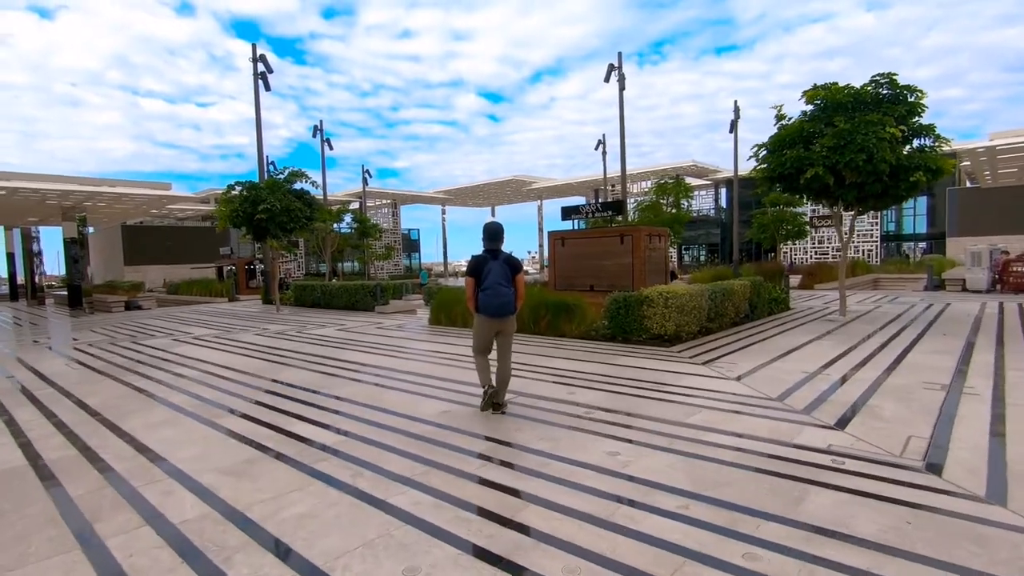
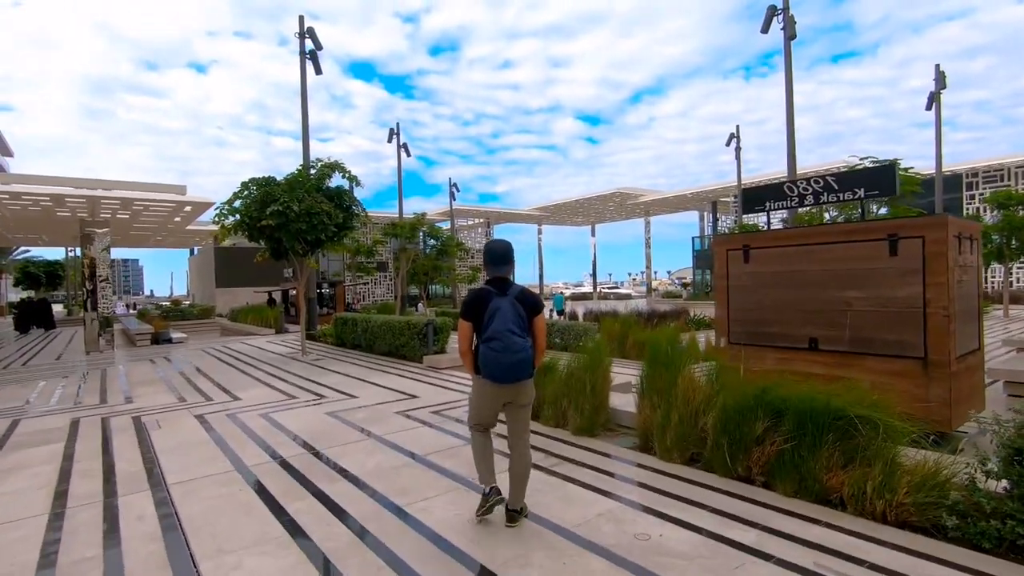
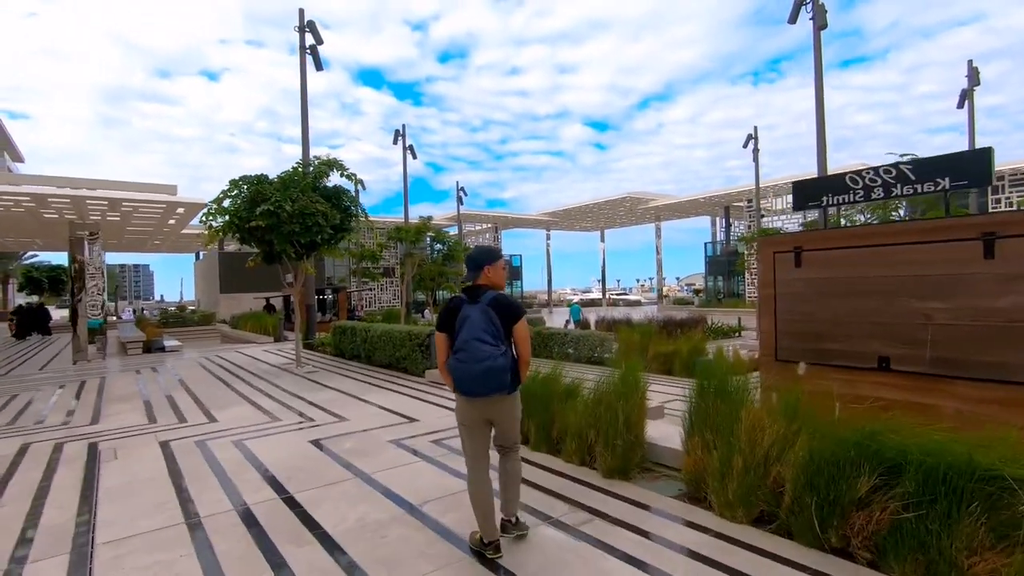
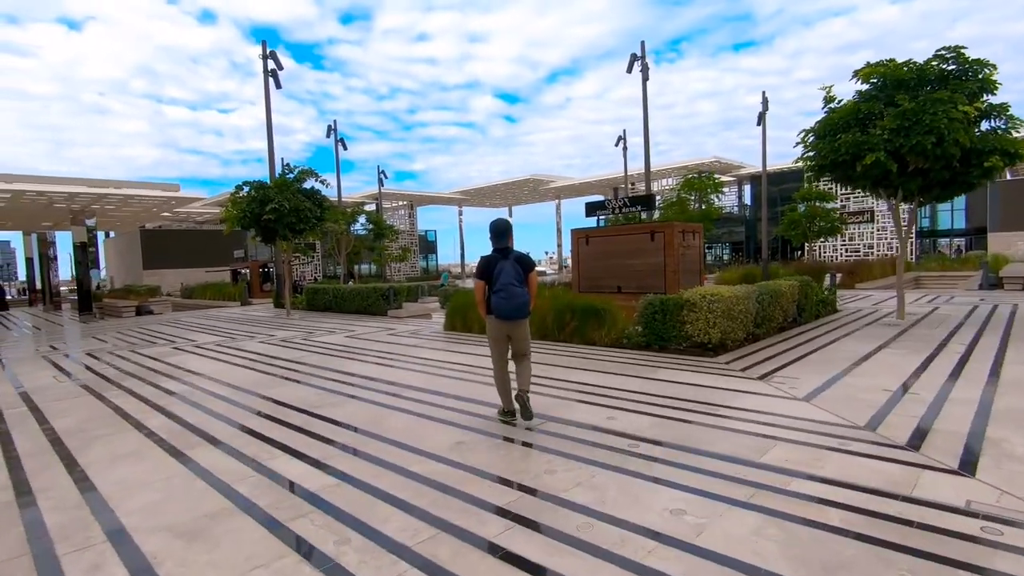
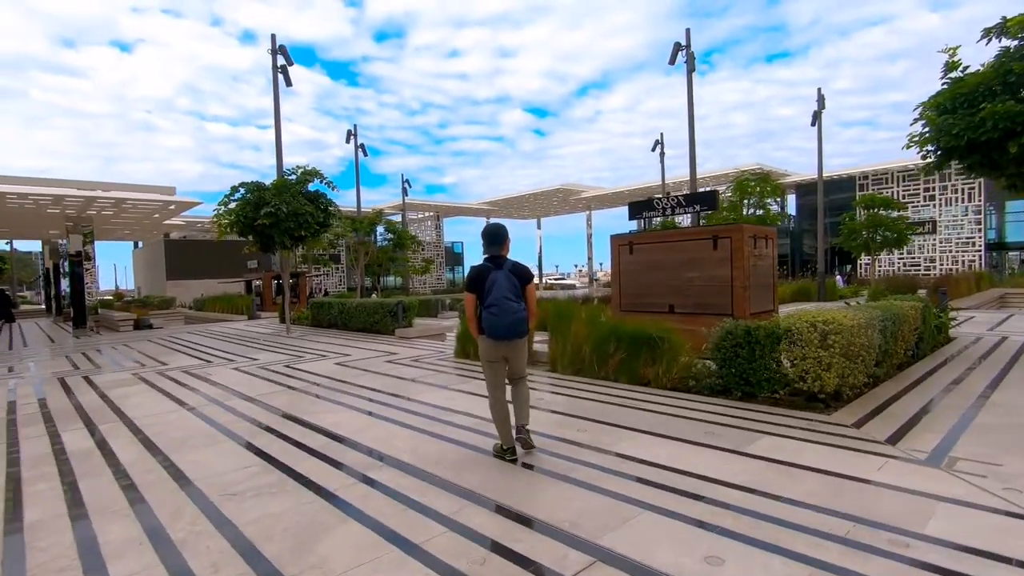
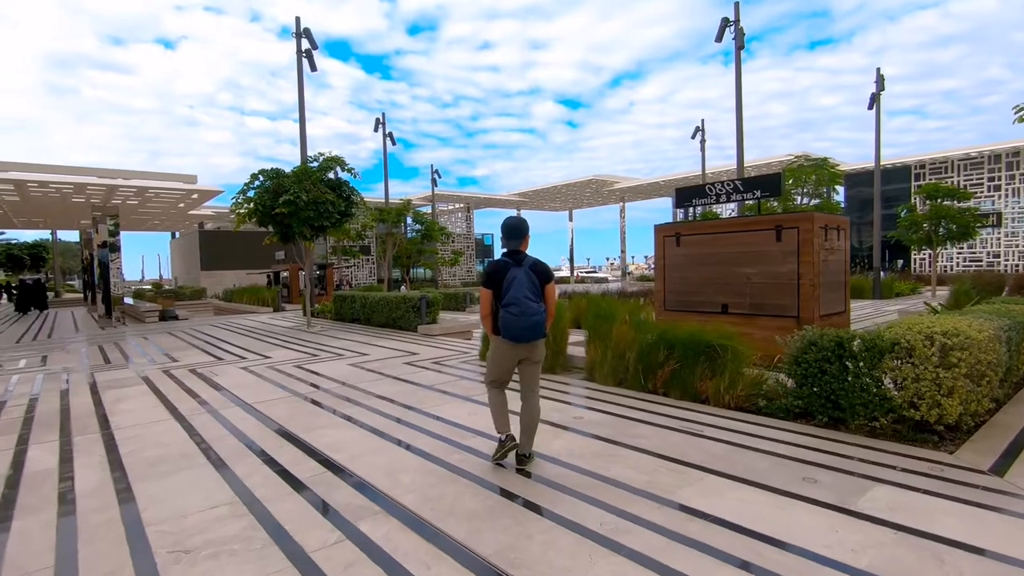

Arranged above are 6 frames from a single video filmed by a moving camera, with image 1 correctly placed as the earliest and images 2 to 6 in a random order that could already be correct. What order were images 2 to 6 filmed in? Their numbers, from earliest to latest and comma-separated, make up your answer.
4, 5, 6, 2, 3
